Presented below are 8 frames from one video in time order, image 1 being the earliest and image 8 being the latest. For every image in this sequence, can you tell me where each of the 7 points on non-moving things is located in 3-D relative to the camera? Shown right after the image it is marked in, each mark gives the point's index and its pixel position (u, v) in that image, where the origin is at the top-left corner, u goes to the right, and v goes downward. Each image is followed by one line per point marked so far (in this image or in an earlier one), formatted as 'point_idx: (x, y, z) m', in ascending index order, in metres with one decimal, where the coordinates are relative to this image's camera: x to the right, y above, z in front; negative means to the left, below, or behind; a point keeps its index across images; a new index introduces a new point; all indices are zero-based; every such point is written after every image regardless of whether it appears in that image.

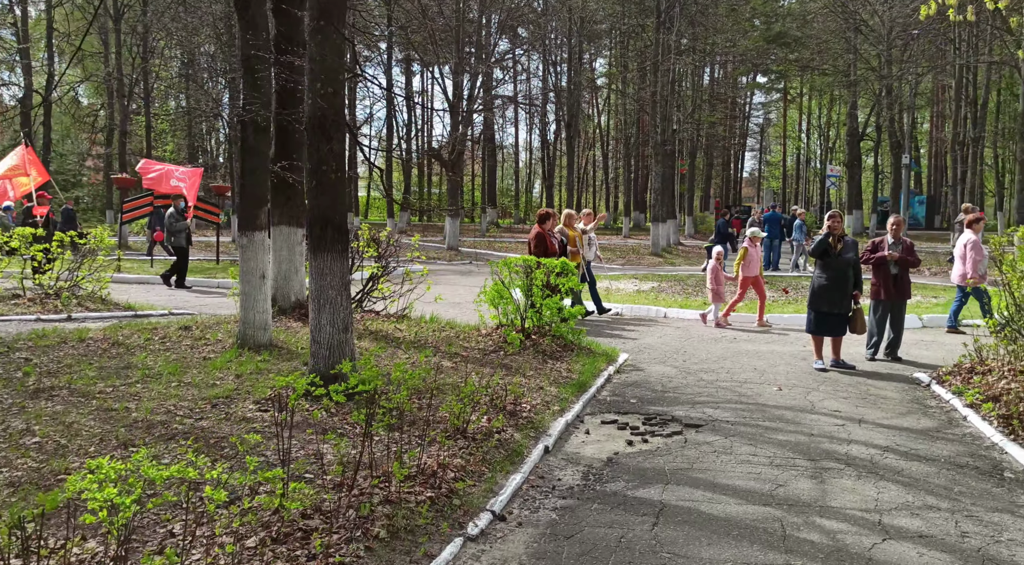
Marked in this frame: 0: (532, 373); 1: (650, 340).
0: (+0.2, -0.8, +8.5) m
1: (+1.7, -0.7, +11.9) m
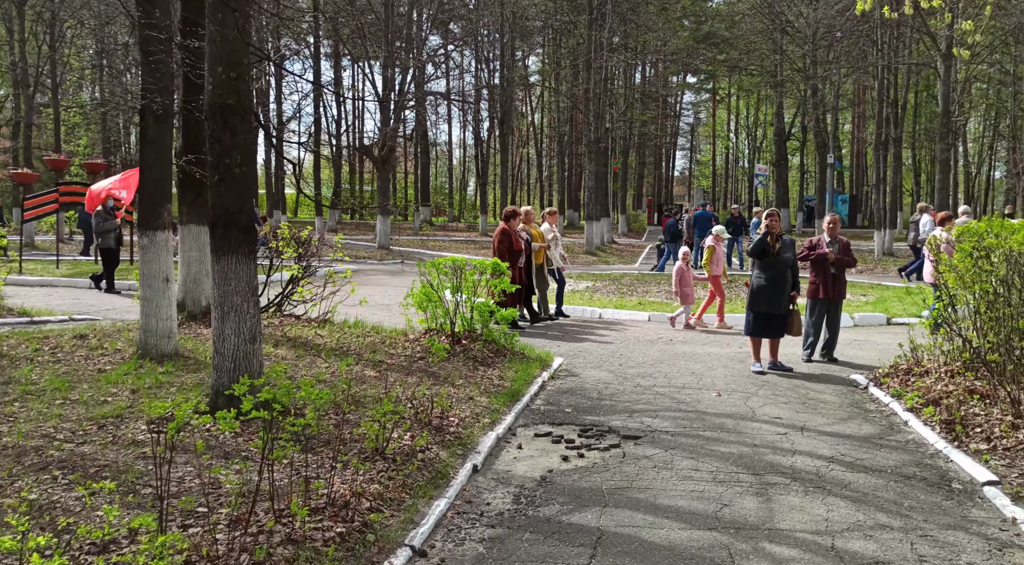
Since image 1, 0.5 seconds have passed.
0: (-0.4, -0.8, +8.0) m
1: (+0.9, -0.7, +11.5) m
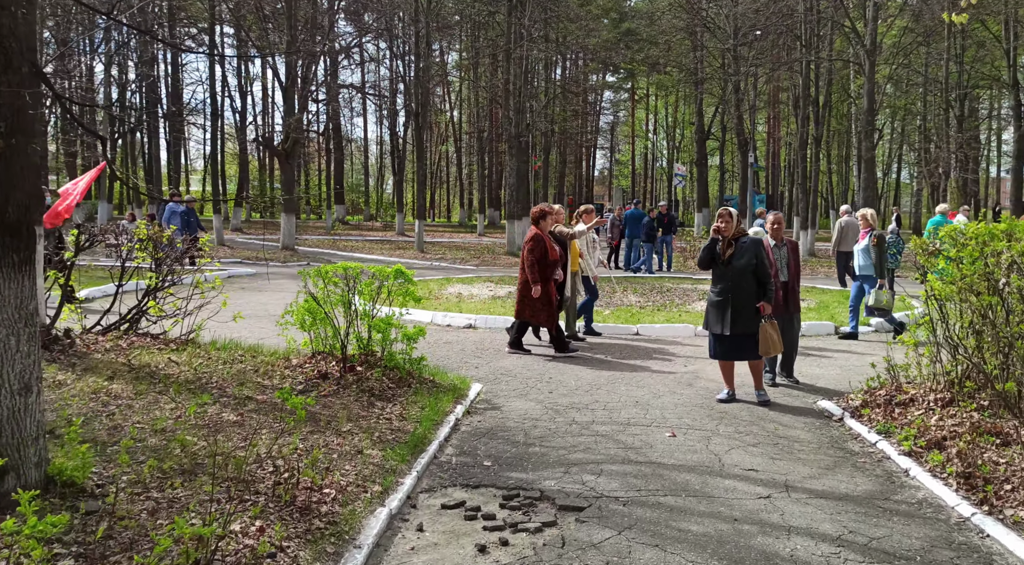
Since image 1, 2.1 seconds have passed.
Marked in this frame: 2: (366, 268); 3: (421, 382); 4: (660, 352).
0: (-1.1, -0.9, +6.2) m
1: (-0.1, -0.8, +9.8) m
2: (-1.2, +0.1, +8.0) m
3: (-0.7, -0.8, +7.9) m
4: (+1.6, -0.8, +10.6) m
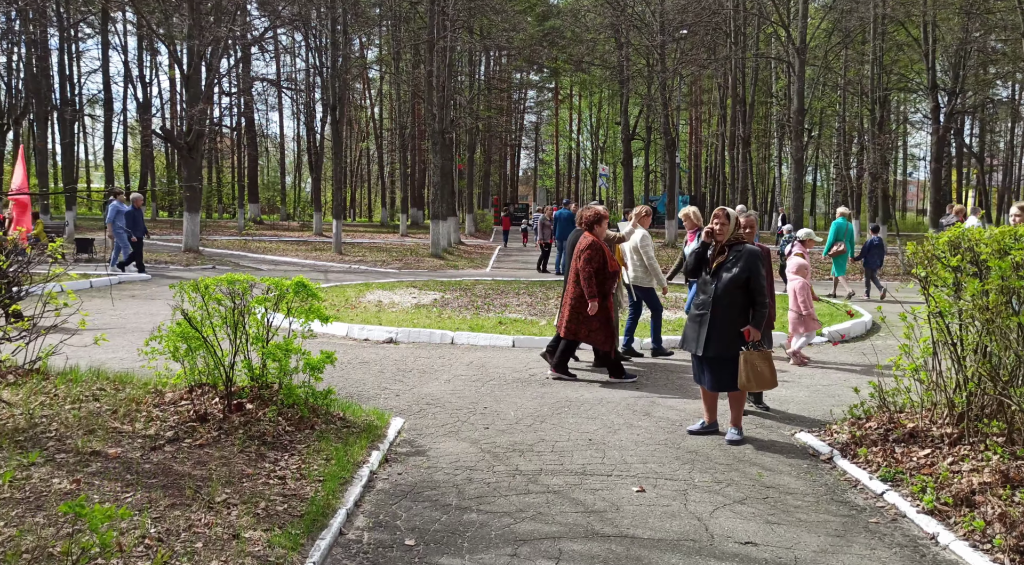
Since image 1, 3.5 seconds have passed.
0: (-1.4, -1.0, +4.7) m
1: (-0.7, -0.9, +8.4) m
2: (-1.7, 0.0, +6.5) m
3: (-1.2, -0.9, +6.4) m
4: (+0.9, -0.9, +9.3) m
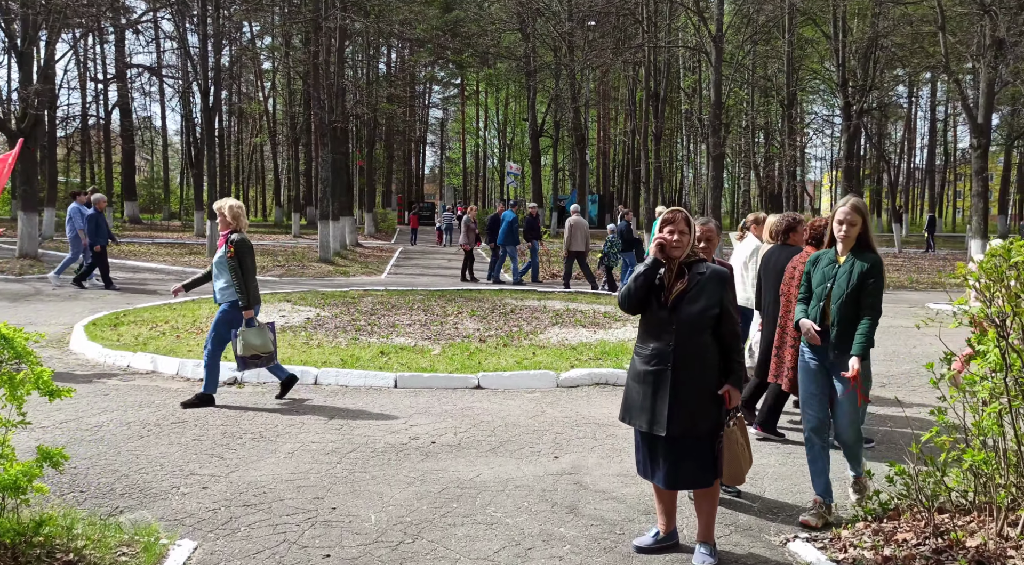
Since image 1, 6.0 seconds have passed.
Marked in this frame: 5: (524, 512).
0: (-1.9, -1.3, +2.1) m
1: (-1.5, -1.2, +5.8) m
2: (-2.3, -0.2, +3.8) m
3: (-1.8, -1.1, +3.7) m
4: (0.0, -1.1, +6.9) m
5: (+0.1, -1.2, +5.3) m
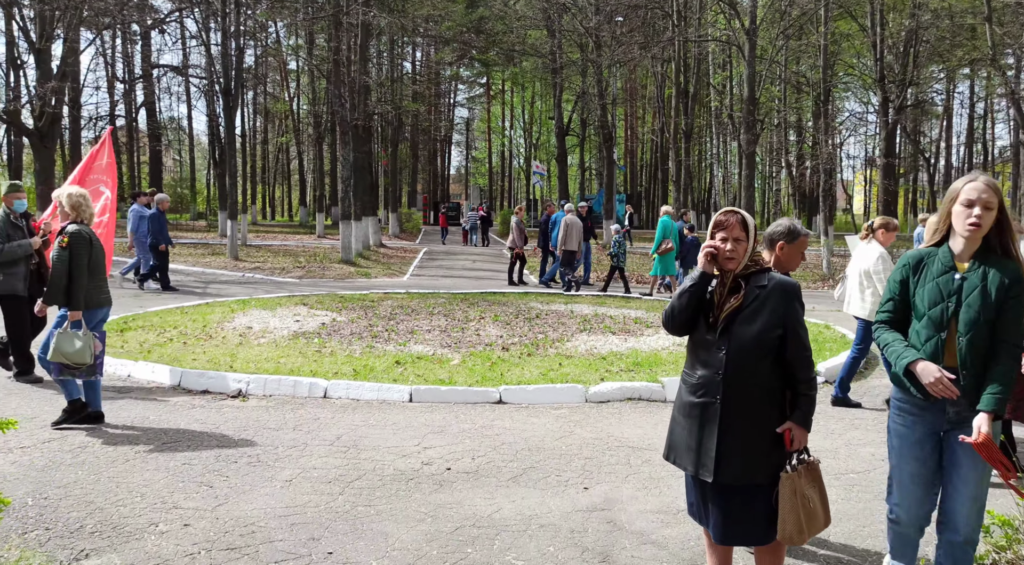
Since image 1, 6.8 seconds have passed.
0: (-1.8, -1.3, +1.4) m
1: (-1.4, -1.2, +5.1) m
2: (-2.3, -0.3, +3.1) m
3: (-1.8, -1.2, +3.1) m
4: (+0.1, -1.1, +6.2) m
5: (+0.2, -1.3, +4.5) m
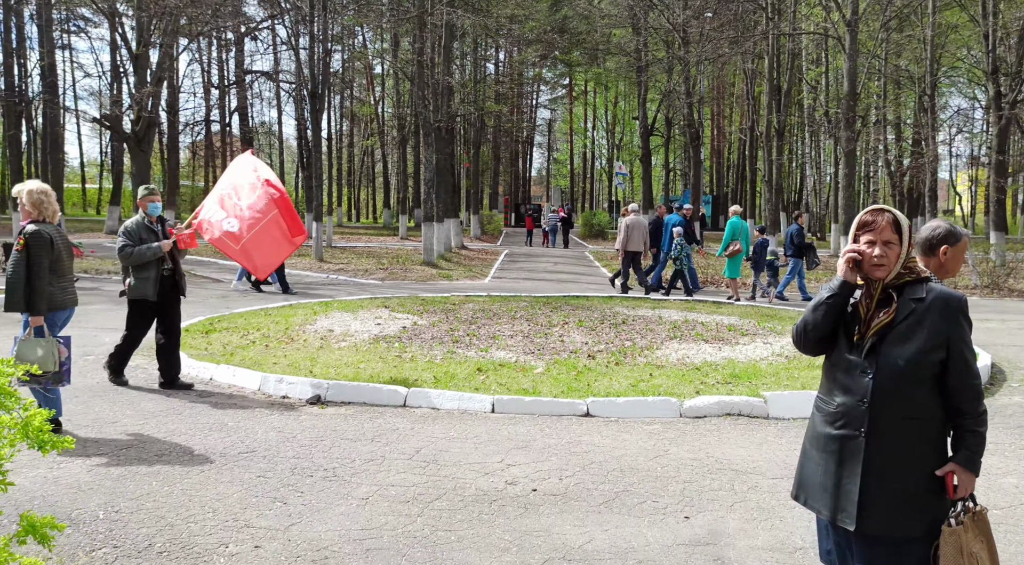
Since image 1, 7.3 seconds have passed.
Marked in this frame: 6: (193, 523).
0: (-1.7, -1.3, +1.1) m
1: (-0.9, -1.2, +4.7) m
2: (-2.0, -0.3, +2.8) m
3: (-1.5, -1.2, +2.8) m
4: (+0.7, -1.1, +5.7) m
5: (+0.6, -1.3, +4.1) m
6: (-1.7, -1.3, +5.1) m
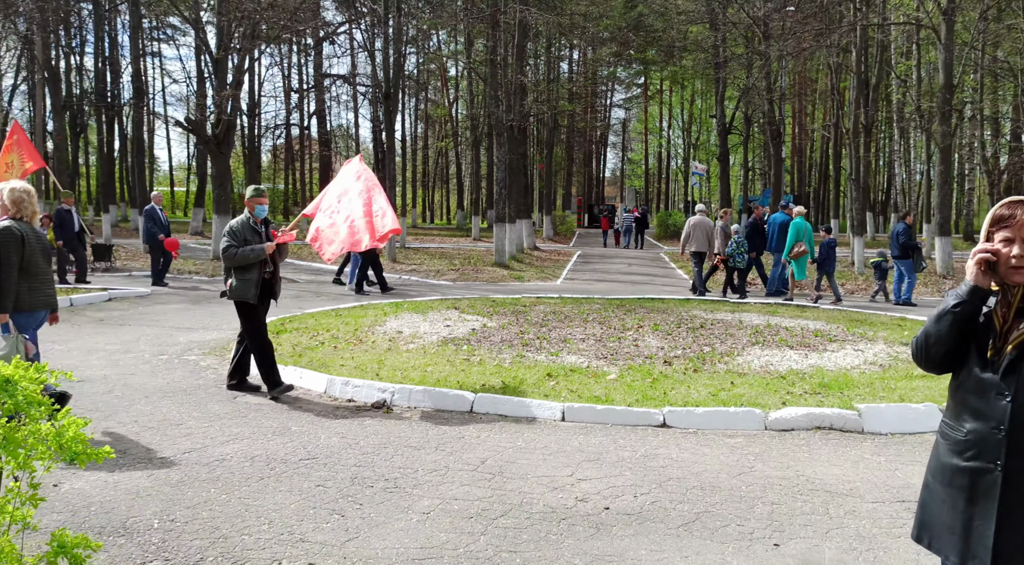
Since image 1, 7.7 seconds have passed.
0: (-1.6, -1.3, +0.9) m
1: (-0.6, -1.2, +4.4) m
2: (-1.8, -0.3, +2.6) m
3: (-1.3, -1.2, +2.5) m
4: (+1.1, -1.2, +5.3) m
5: (+0.9, -1.3, +3.6) m
6: (-1.3, -1.3, +4.8) m
